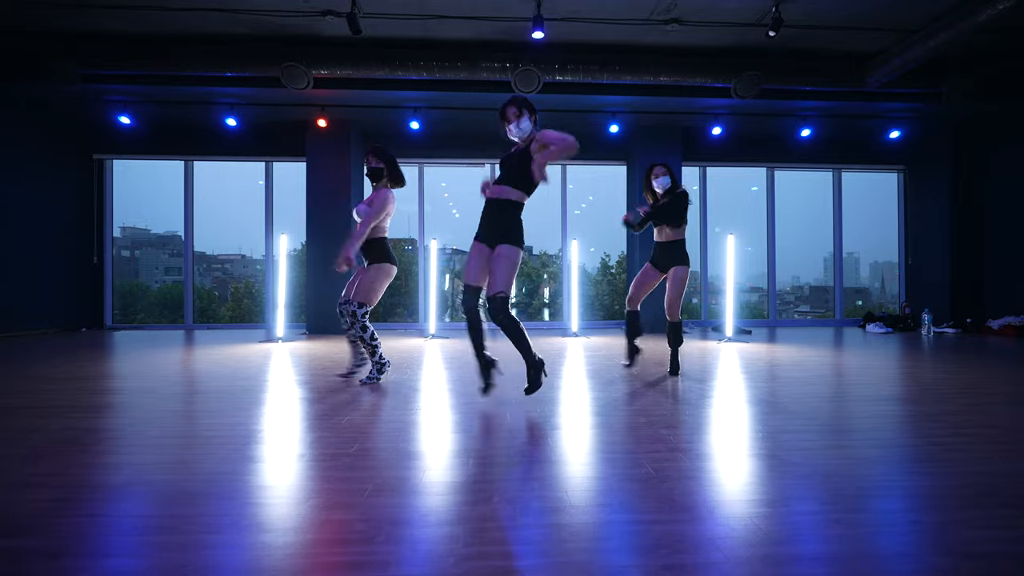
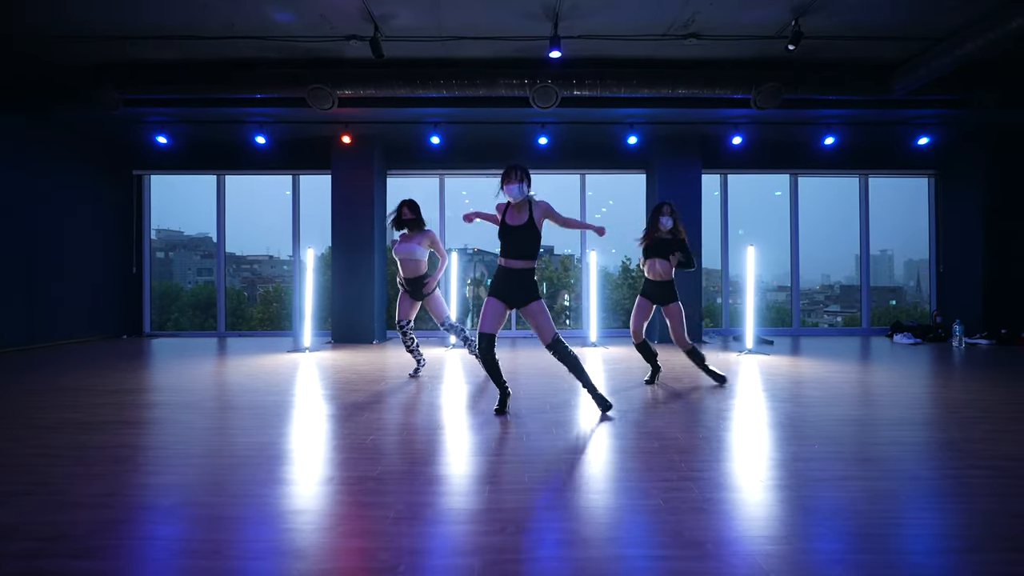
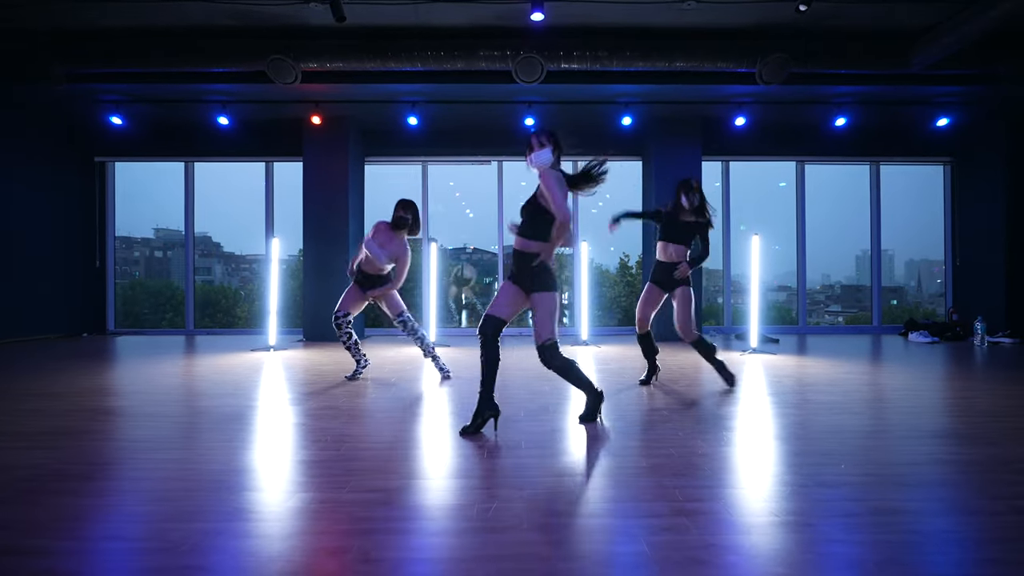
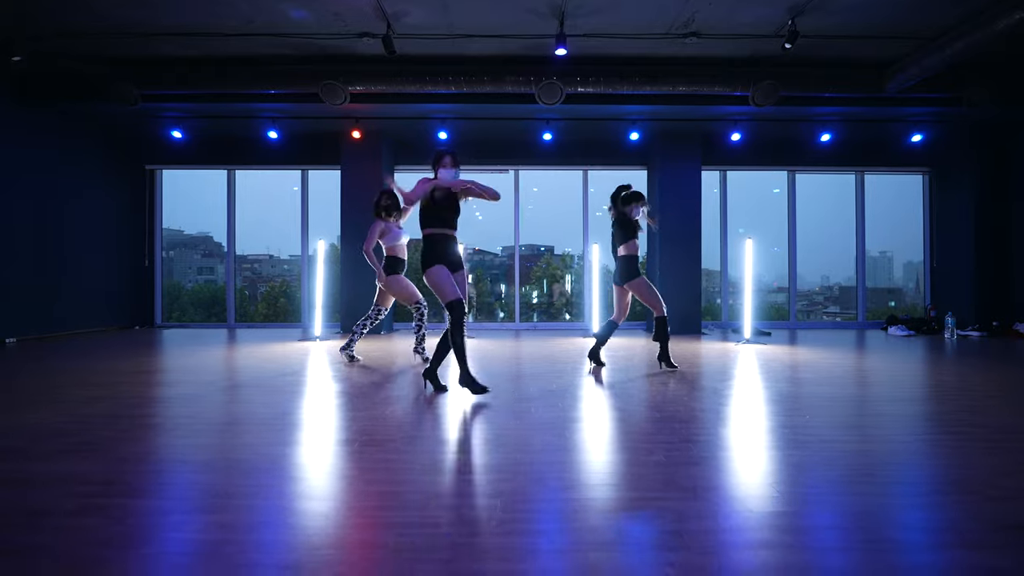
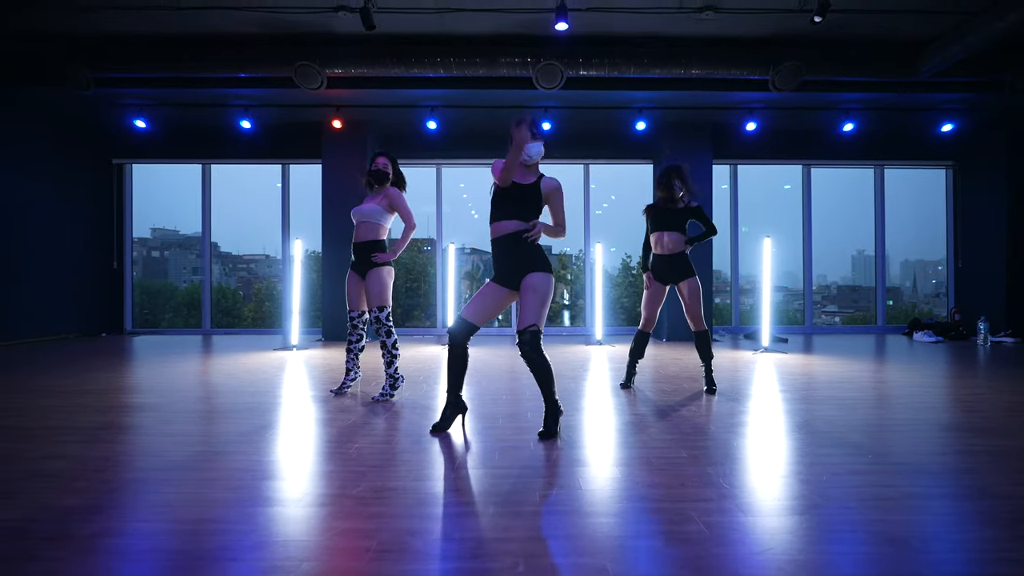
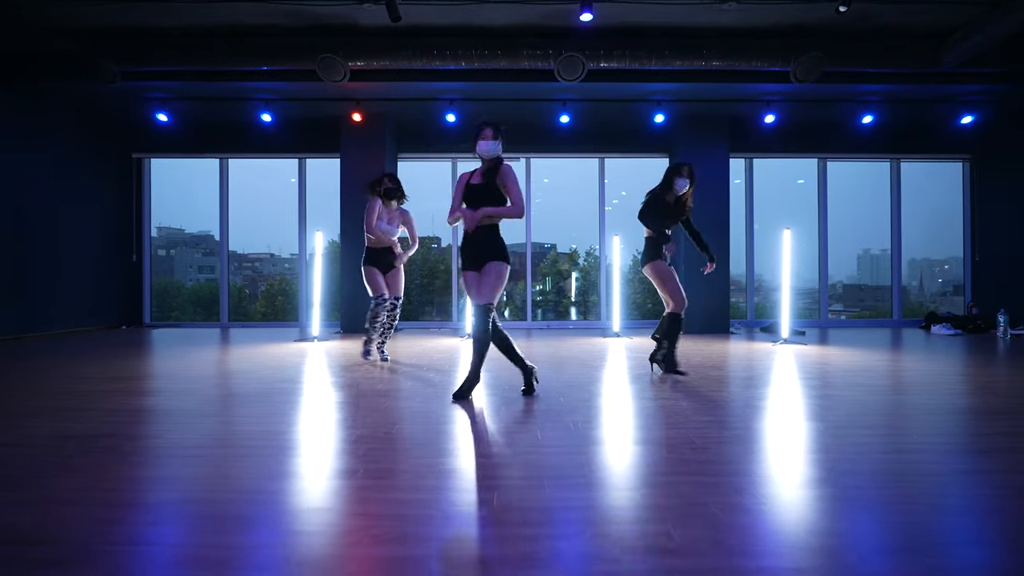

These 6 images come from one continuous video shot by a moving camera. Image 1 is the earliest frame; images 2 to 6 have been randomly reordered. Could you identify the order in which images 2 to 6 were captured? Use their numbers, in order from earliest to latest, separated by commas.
5, 2, 3, 4, 6
